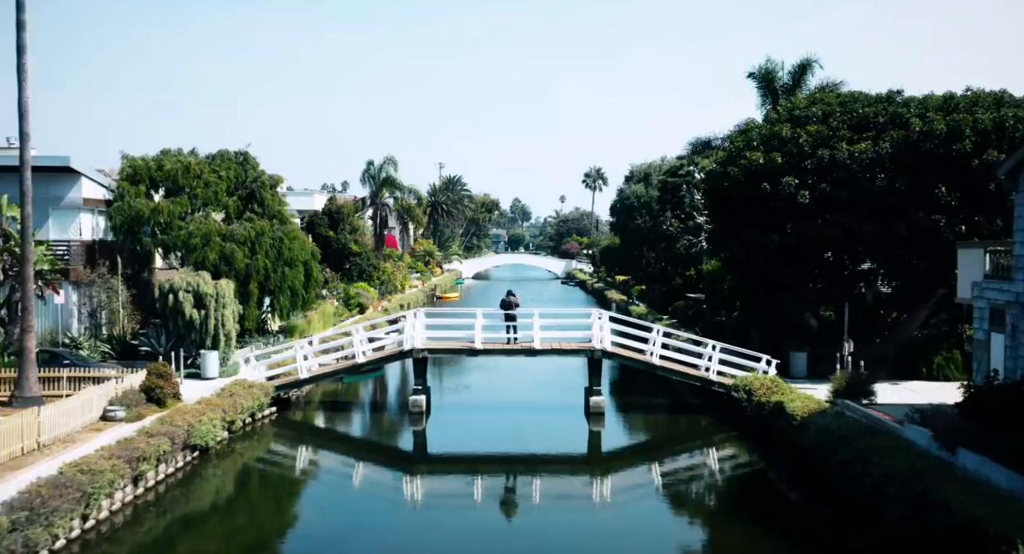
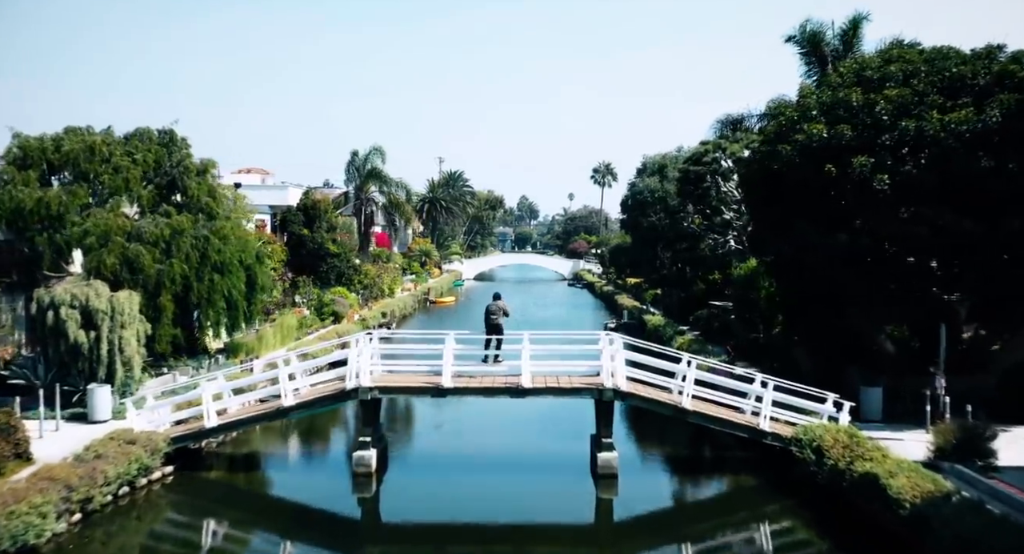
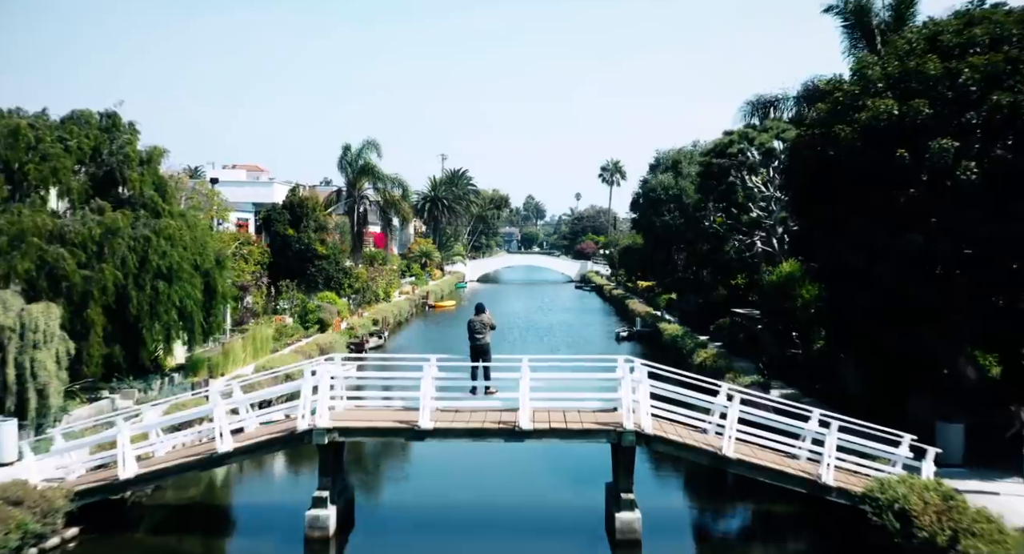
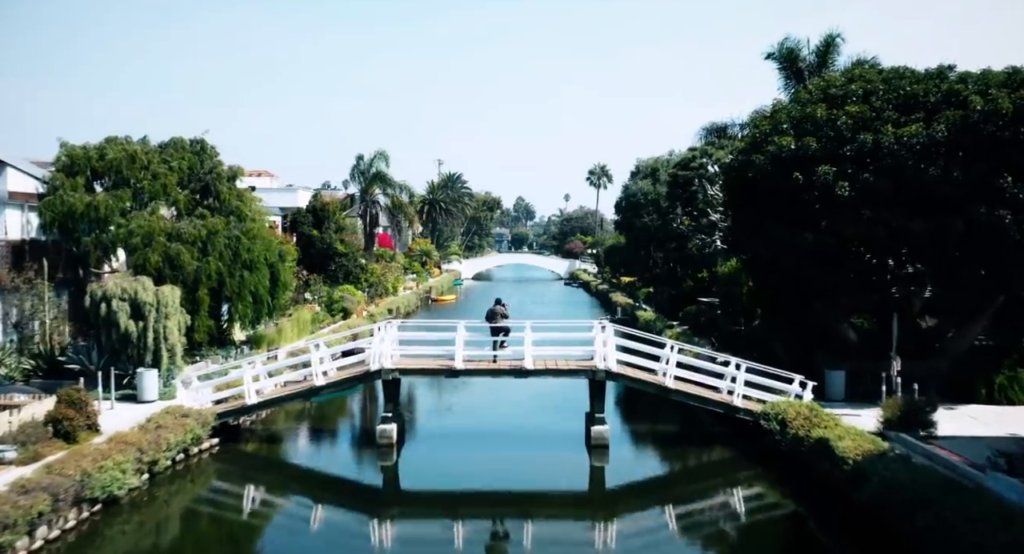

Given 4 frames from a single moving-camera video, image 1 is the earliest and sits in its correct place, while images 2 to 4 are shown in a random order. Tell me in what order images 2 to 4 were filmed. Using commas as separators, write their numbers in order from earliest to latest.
4, 2, 3
